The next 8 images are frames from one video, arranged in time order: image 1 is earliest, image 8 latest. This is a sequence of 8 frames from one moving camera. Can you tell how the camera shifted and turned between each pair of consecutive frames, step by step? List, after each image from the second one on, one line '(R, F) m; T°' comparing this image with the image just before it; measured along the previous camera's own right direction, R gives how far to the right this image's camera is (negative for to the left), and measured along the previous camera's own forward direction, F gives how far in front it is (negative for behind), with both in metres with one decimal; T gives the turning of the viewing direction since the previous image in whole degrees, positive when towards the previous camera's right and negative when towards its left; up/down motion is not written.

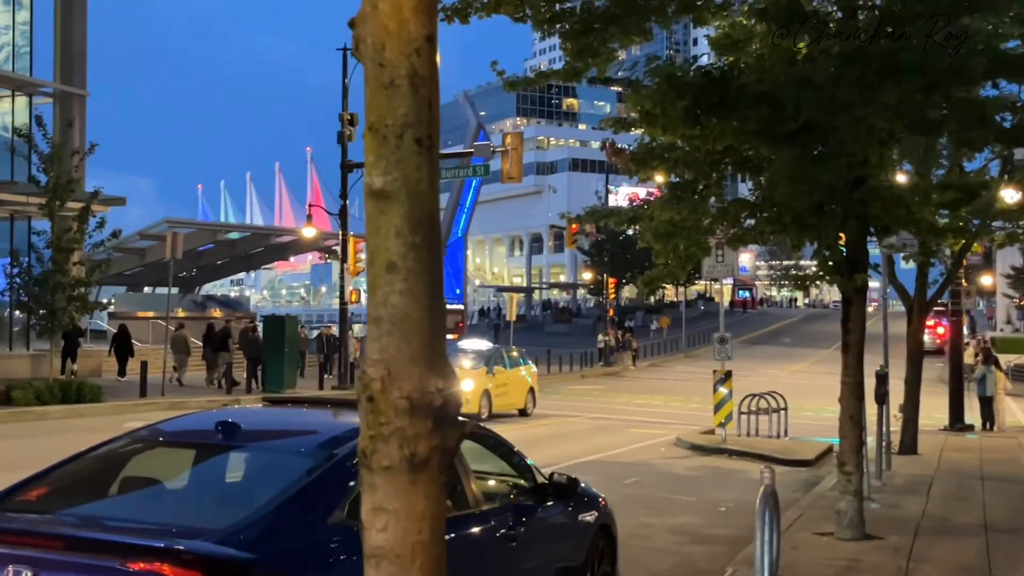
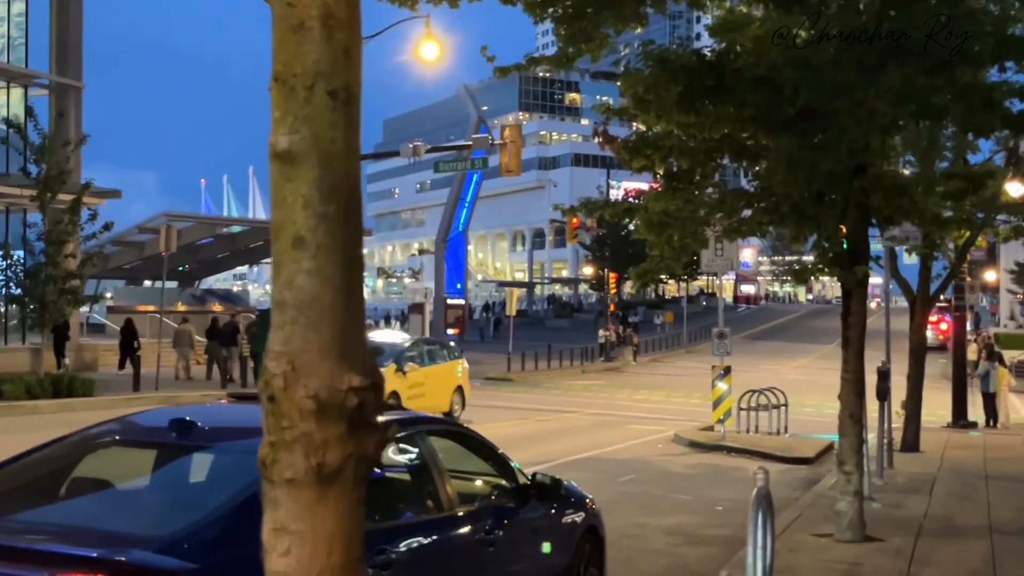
(+0.1, +0.3) m; 0°
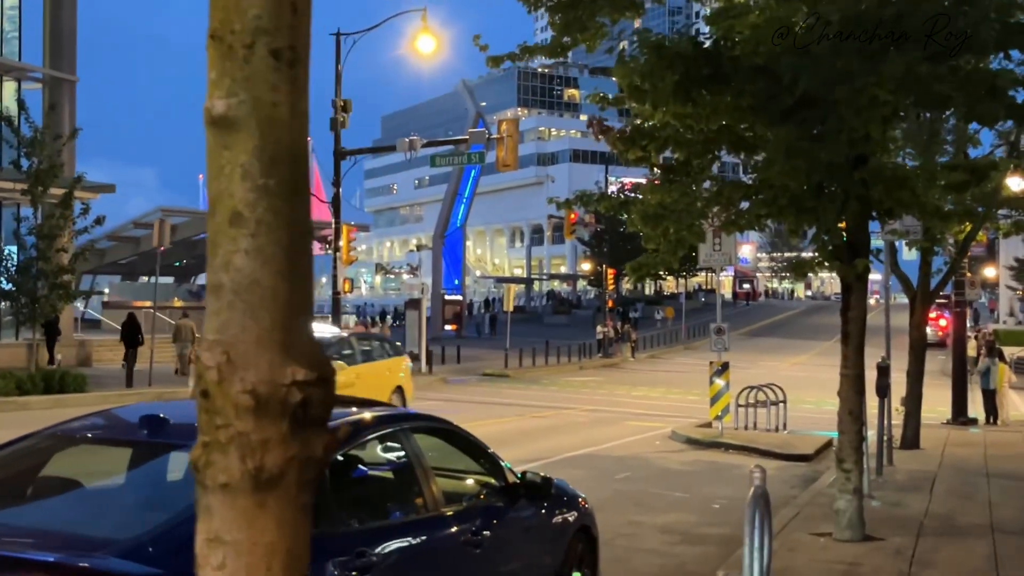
(+0.1, +0.2) m; 0°
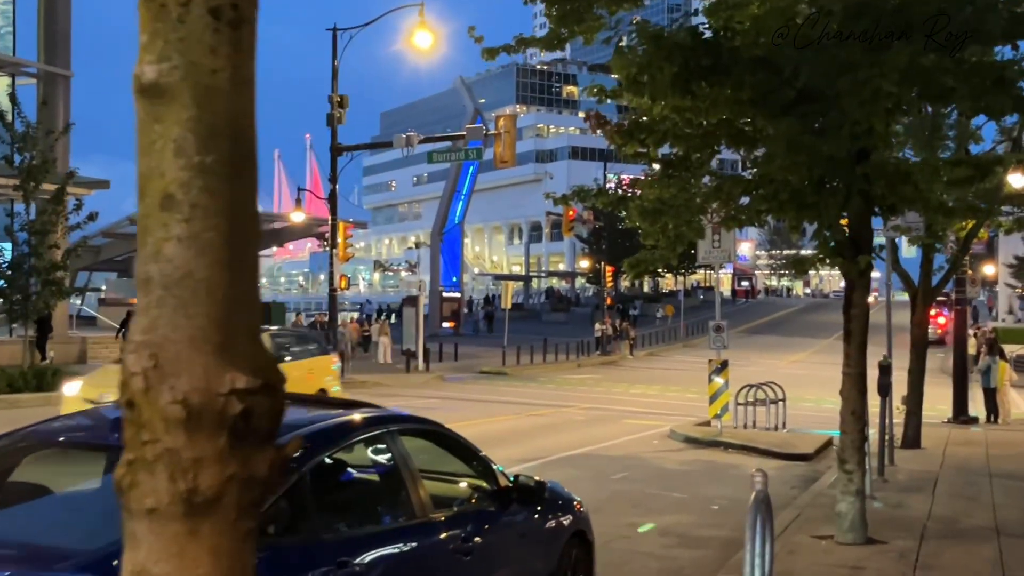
(0.0, +0.2) m; 0°
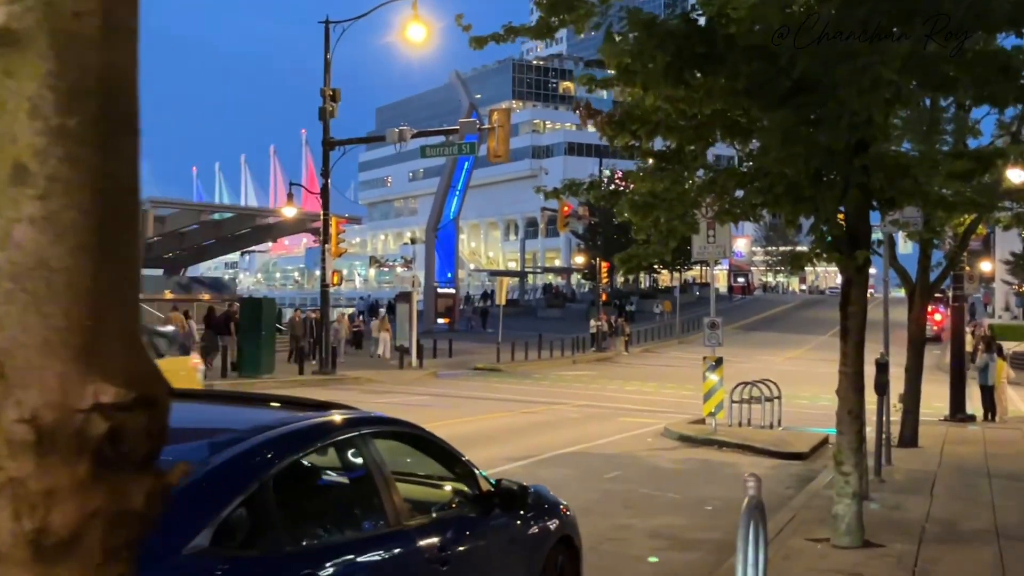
(+0.1, +0.2) m; 0°
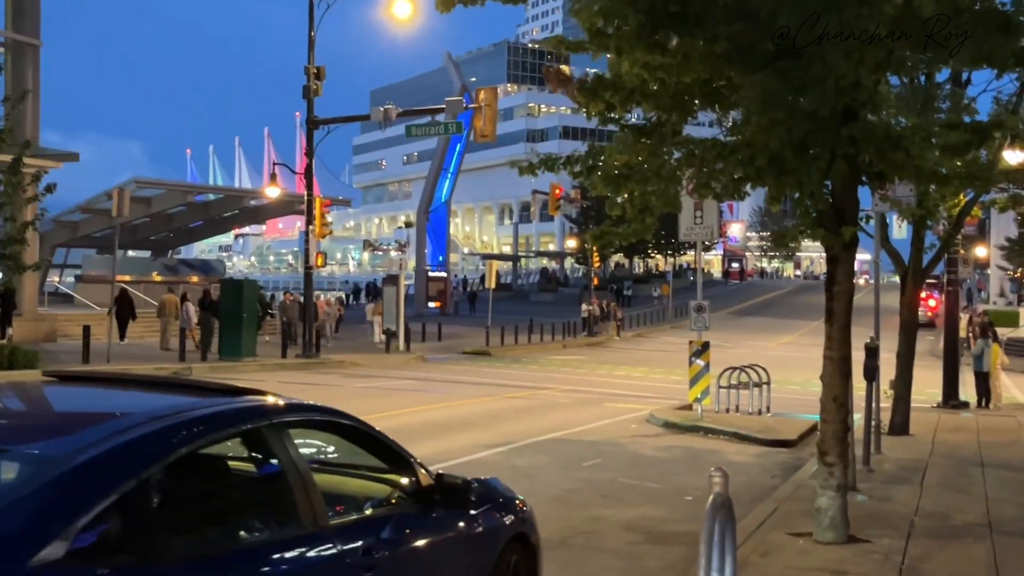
(+0.2, +0.5) m; 0°
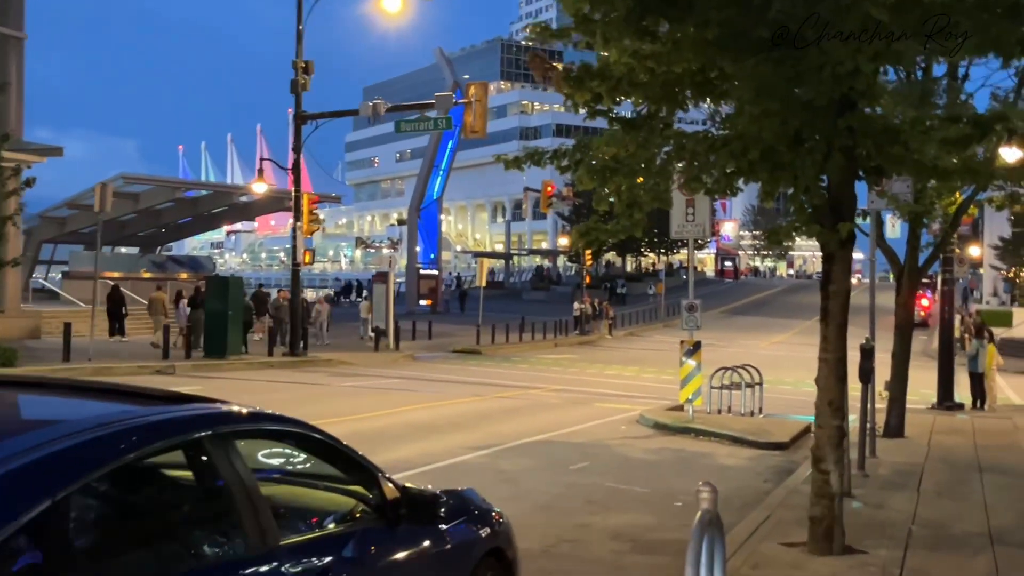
(+0.1, +0.3) m; 0°
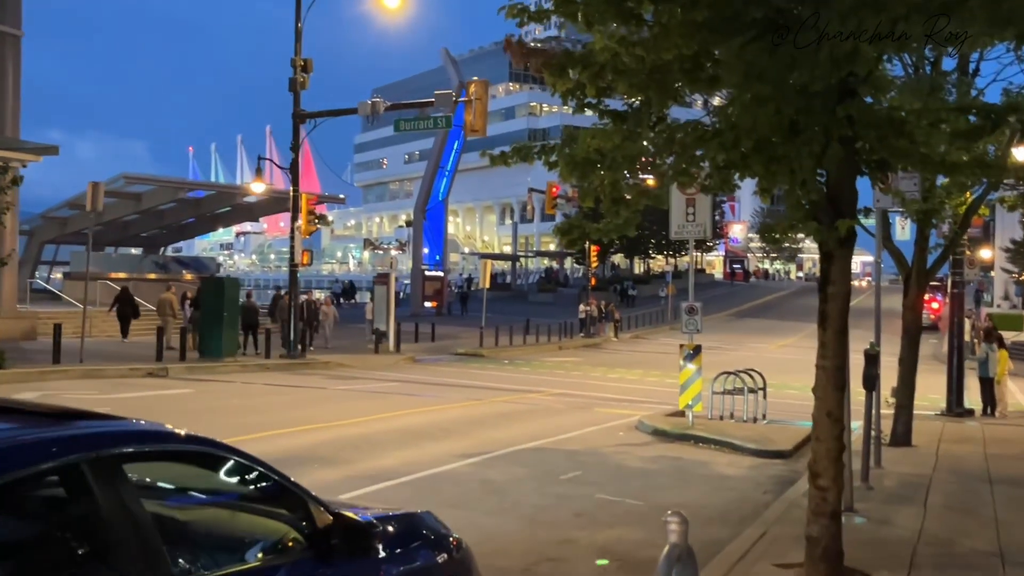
(+0.2, +0.5) m; -1°
